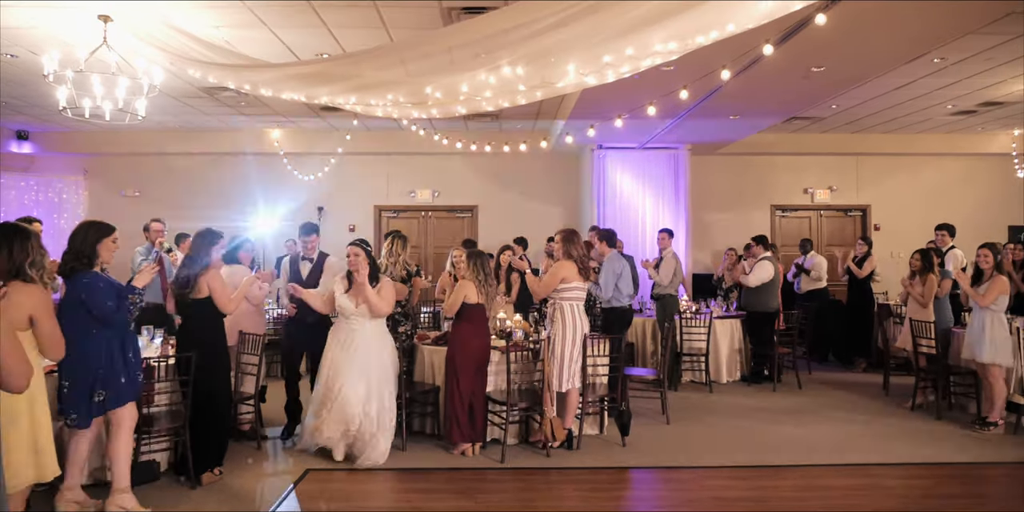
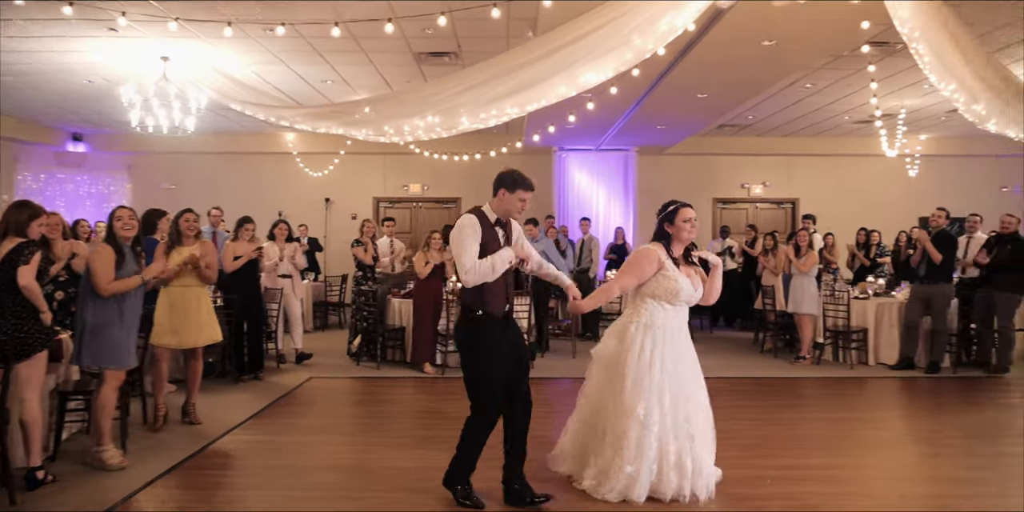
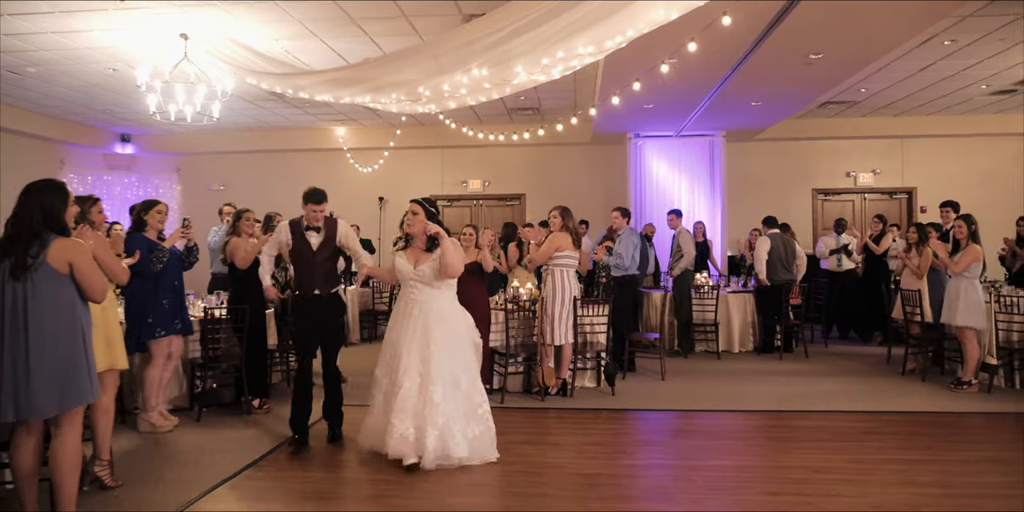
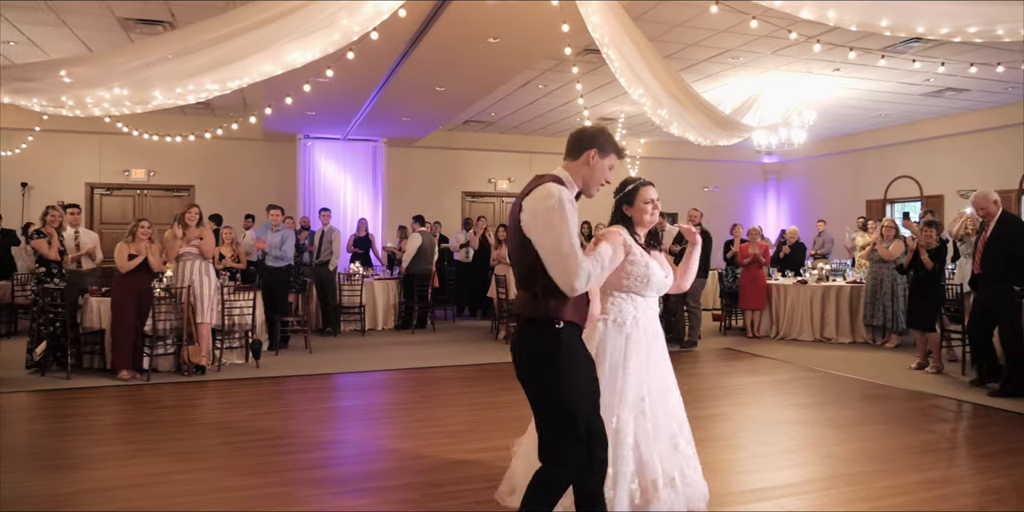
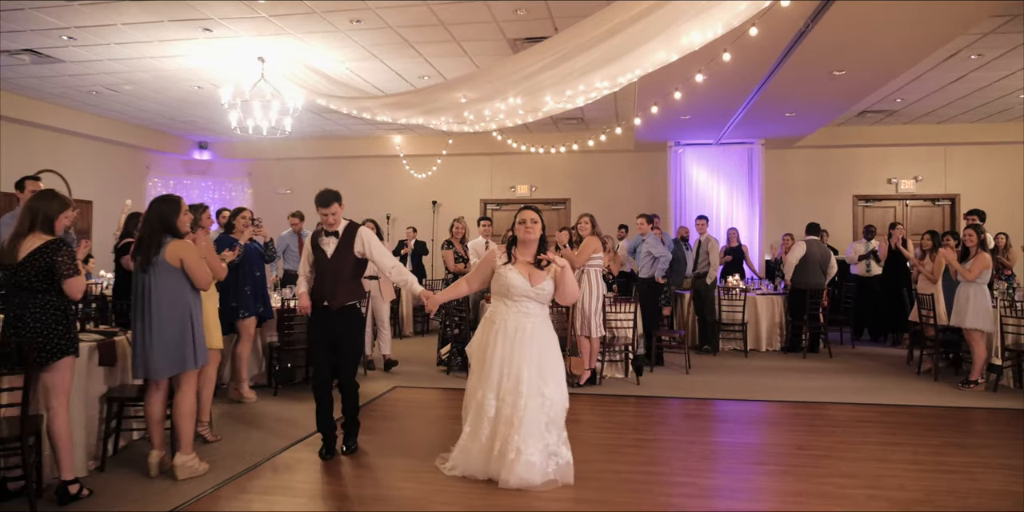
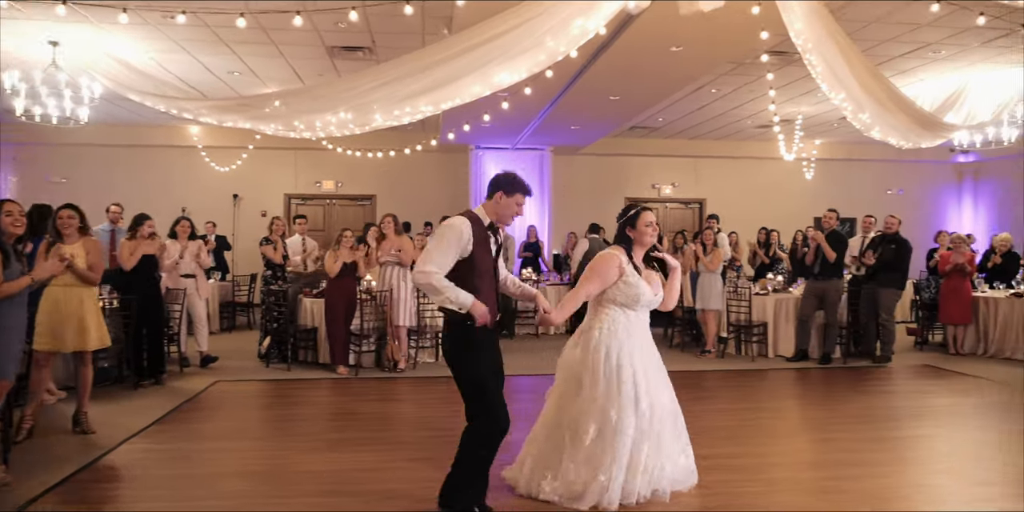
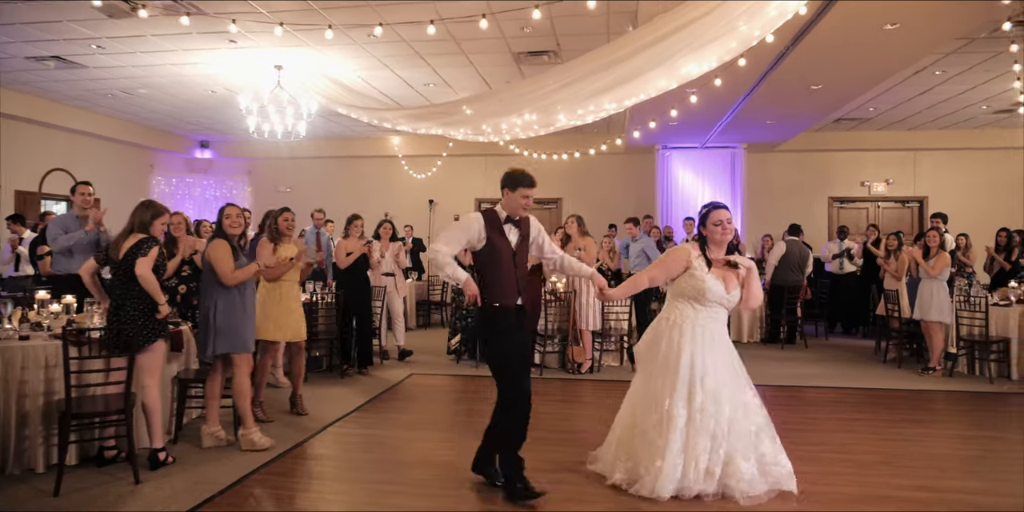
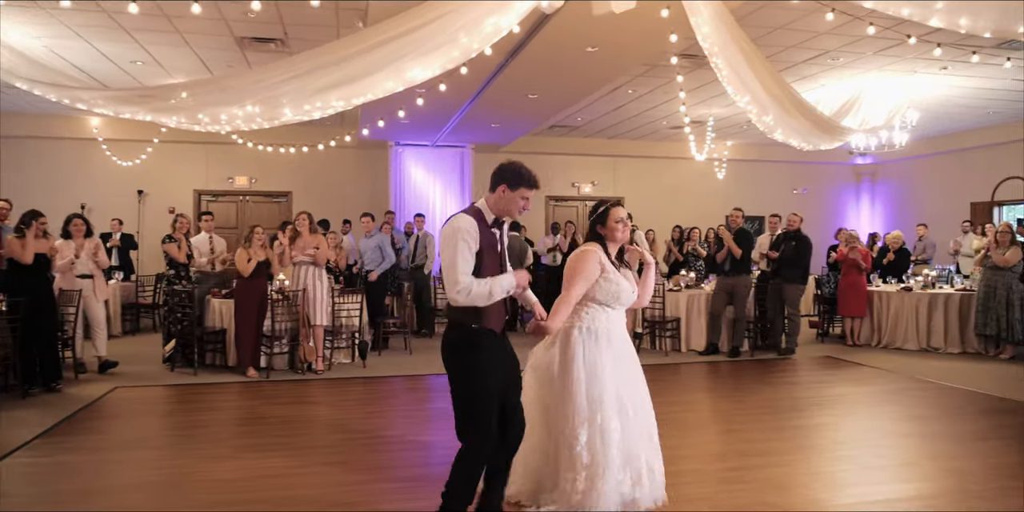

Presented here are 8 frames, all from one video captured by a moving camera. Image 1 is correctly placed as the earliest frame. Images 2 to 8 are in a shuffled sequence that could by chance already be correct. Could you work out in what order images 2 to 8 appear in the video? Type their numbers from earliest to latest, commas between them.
3, 5, 7, 2, 6, 8, 4
